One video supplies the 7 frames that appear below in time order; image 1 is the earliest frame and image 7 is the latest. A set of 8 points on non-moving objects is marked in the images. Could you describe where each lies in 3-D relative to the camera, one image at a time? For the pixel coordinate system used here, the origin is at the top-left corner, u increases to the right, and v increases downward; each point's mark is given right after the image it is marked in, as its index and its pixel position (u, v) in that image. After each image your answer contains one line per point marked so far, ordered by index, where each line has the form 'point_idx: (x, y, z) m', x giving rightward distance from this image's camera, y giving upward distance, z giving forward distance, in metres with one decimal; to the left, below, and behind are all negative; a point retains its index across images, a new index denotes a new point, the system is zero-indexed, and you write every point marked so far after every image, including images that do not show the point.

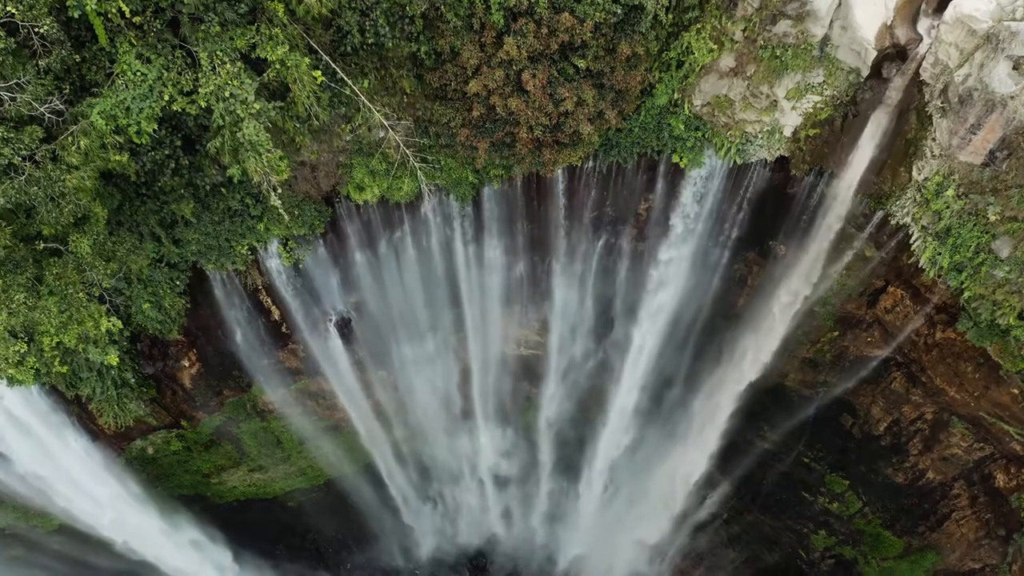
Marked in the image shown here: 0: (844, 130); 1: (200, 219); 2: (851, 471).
0: (+4.3, +2.1, +8.1) m
1: (-4.2, +1.0, +8.4) m
2: (+5.9, -3.3, +11.2) m
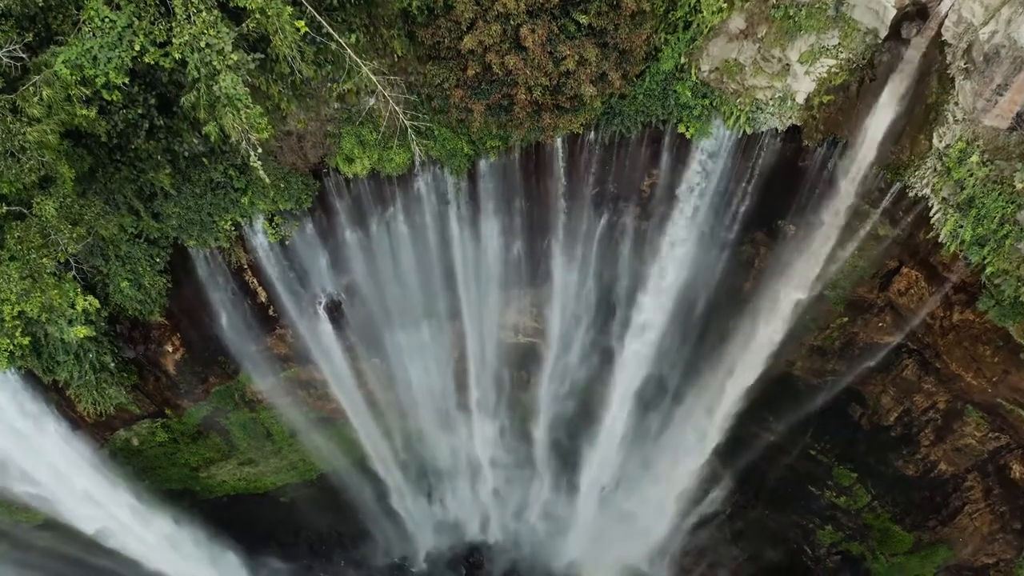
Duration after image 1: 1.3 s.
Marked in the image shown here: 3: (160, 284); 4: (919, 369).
0: (+4.2, +2.4, +7.7) m
1: (-4.2, +1.3, +8.0) m
2: (+5.9, -3.1, +10.8) m
3: (-4.9, +0.1, +8.8) m
4: (+6.0, -1.3, +9.5) m
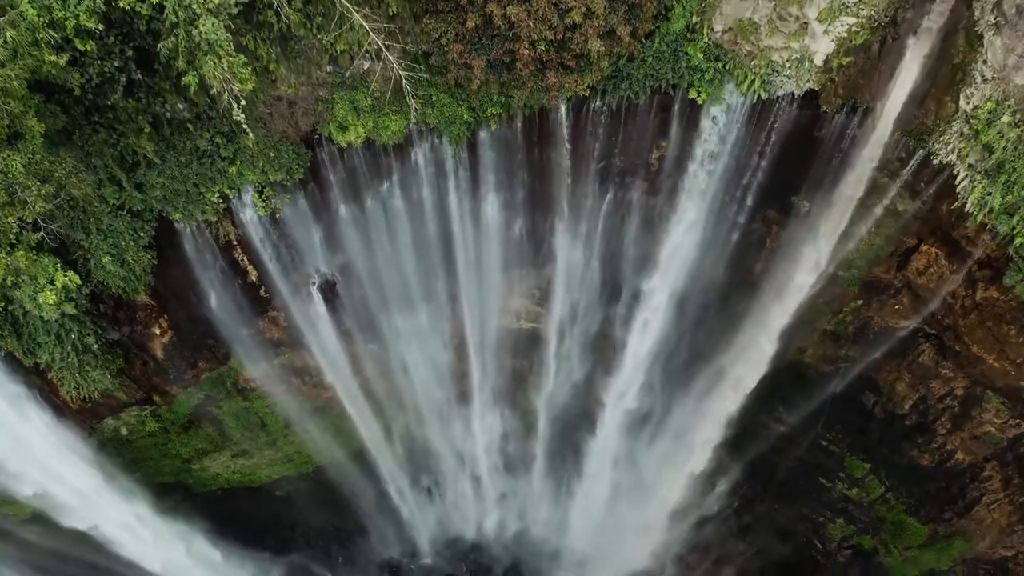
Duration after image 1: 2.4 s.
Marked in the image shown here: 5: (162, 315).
0: (+4.3, +2.7, +7.3) m
1: (-4.2, +1.6, +7.6) m
2: (+5.9, -2.8, +10.4) m
3: (-4.9, +0.4, +8.4) m
4: (+6.0, -1.0, +9.1) m
5: (-5.0, -0.4, +9.2) m
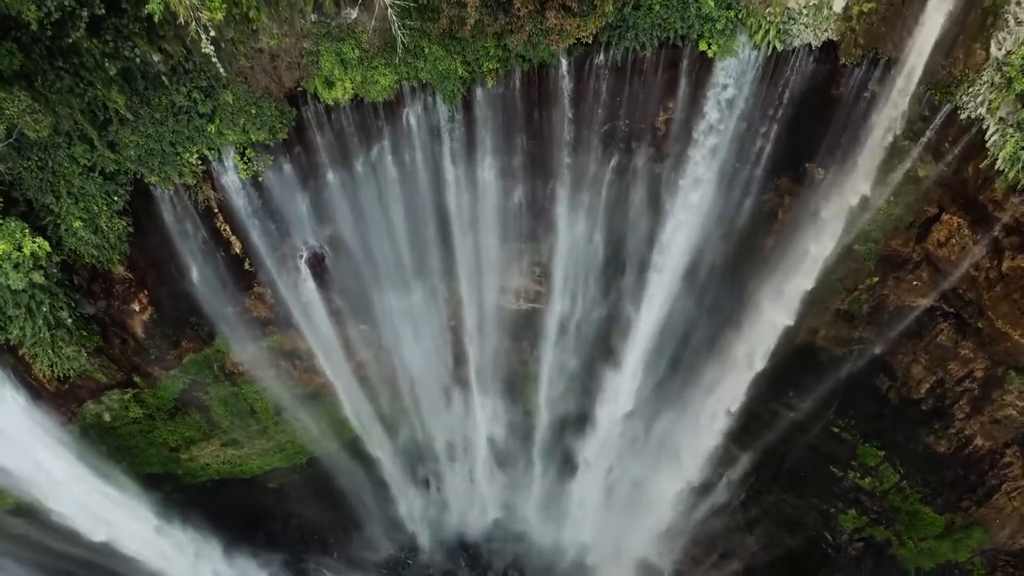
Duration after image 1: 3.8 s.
0: (+4.2, +3.0, +6.9) m
1: (-4.2, +1.9, +7.1) m
2: (+5.9, -2.4, +10.0) m
3: (-4.9, +0.8, +8.0) m
4: (+6.0, -0.6, +8.6) m
5: (-5.1, 0.0, +8.7) m
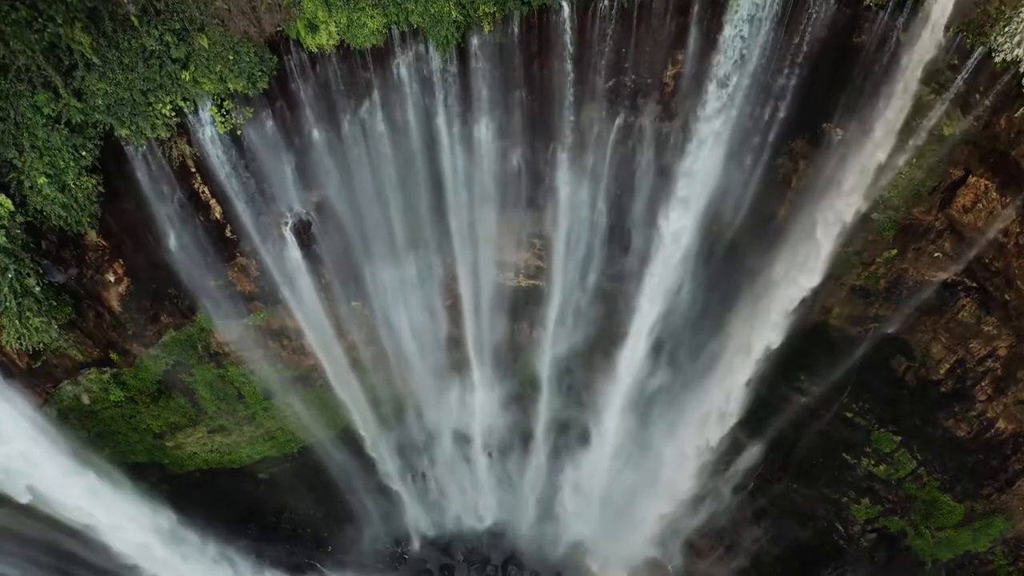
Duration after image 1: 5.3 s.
0: (+4.2, +3.4, +6.4) m
1: (-4.2, +2.3, +6.6) m
2: (+5.9, -2.0, +9.4) m
3: (-4.9, +1.2, +7.5) m
4: (+6.0, -0.2, +8.1) m
5: (-5.1, +0.4, +8.2) m
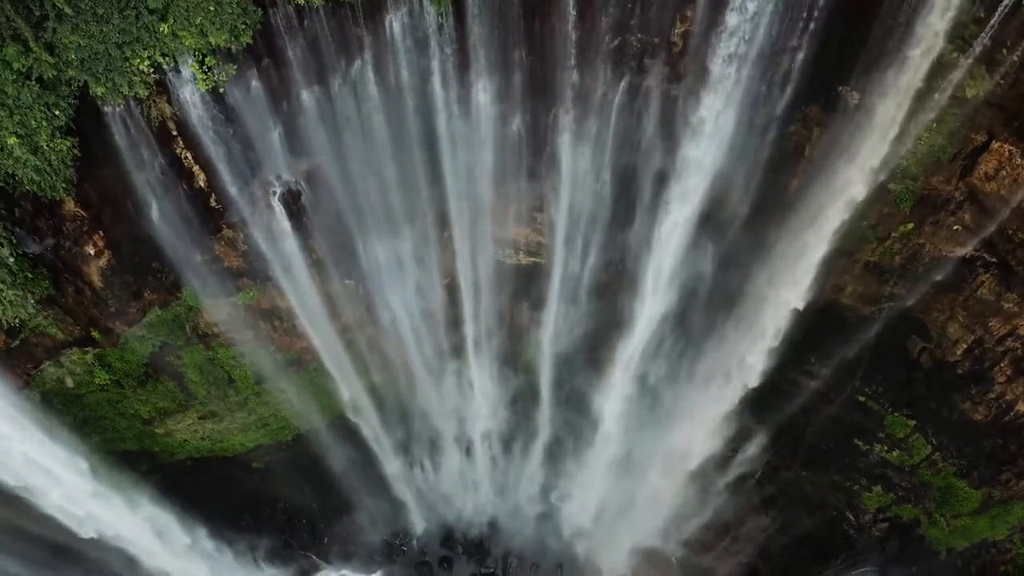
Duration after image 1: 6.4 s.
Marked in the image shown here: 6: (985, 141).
0: (+4.2, +3.8, +6.0) m
1: (-4.2, +2.7, +6.2) m
2: (+5.9, -1.6, +9.0) m
3: (-4.9, +1.5, +7.1) m
4: (+6.0, +0.1, +7.7) m
5: (-5.1, +0.7, +7.8) m
6: (+5.2, +1.7, +7.0) m
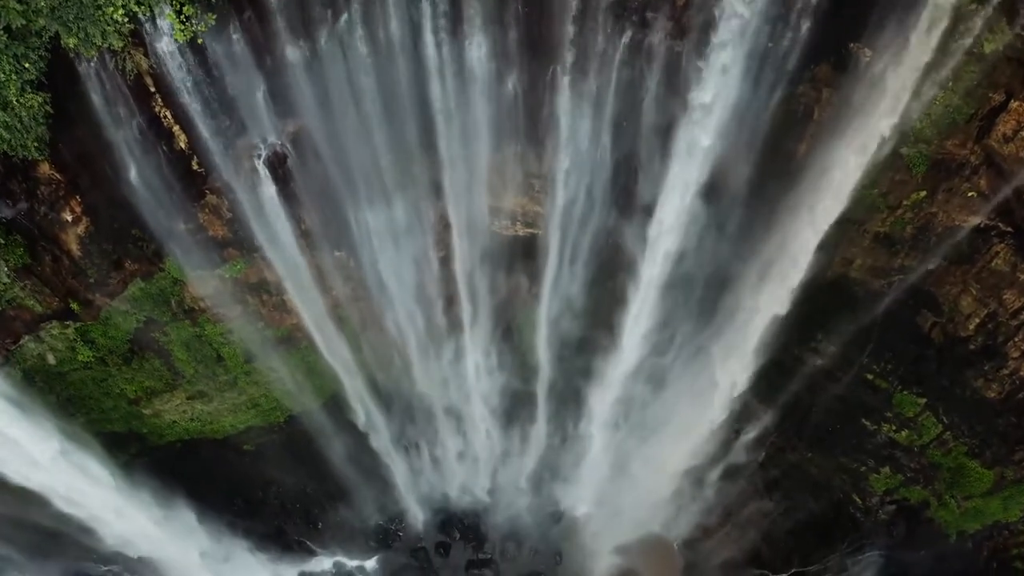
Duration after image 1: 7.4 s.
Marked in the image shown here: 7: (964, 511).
0: (+4.2, +4.2, +5.6) m
1: (-4.3, +3.0, +5.9) m
2: (+5.8, -1.2, +8.7) m
3: (-5.0, +1.9, +6.7) m
4: (+5.9, +0.5, +7.3) m
5: (-5.1, +1.1, +7.4) m
6: (+5.2, +2.1, +6.6) m
7: (+6.6, -3.1, +9.2) m
